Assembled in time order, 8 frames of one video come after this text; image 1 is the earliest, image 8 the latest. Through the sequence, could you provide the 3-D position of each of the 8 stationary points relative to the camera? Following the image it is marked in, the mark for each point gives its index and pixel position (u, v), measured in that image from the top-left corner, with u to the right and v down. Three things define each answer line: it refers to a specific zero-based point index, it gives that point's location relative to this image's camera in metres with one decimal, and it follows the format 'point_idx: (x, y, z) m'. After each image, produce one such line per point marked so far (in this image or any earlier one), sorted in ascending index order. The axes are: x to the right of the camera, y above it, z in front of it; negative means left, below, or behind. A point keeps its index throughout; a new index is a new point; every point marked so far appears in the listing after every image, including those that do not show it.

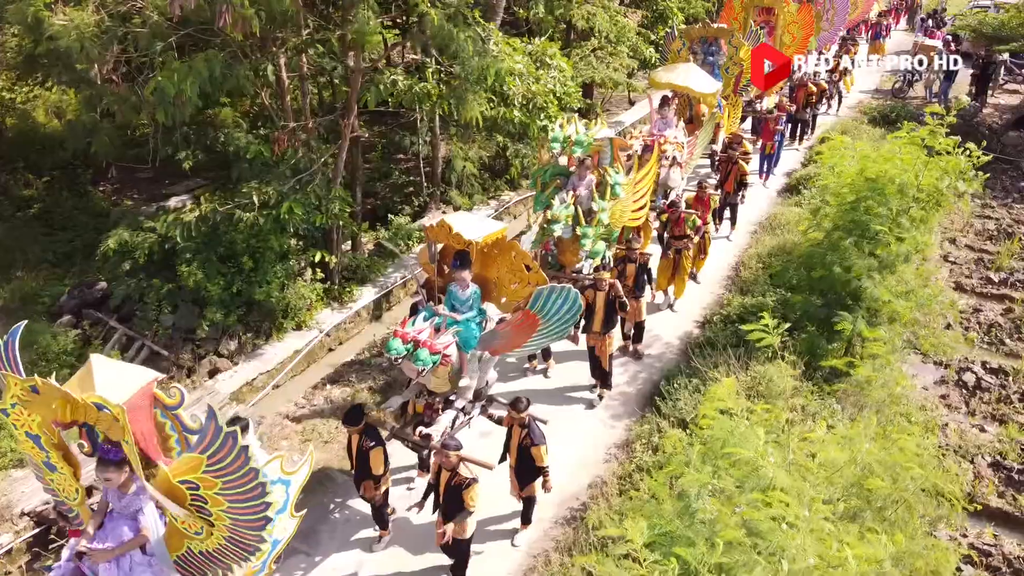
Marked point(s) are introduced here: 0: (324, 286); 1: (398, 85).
0: (-2.3, 0.0, +9.0) m
1: (-1.2, +2.2, +7.8) m
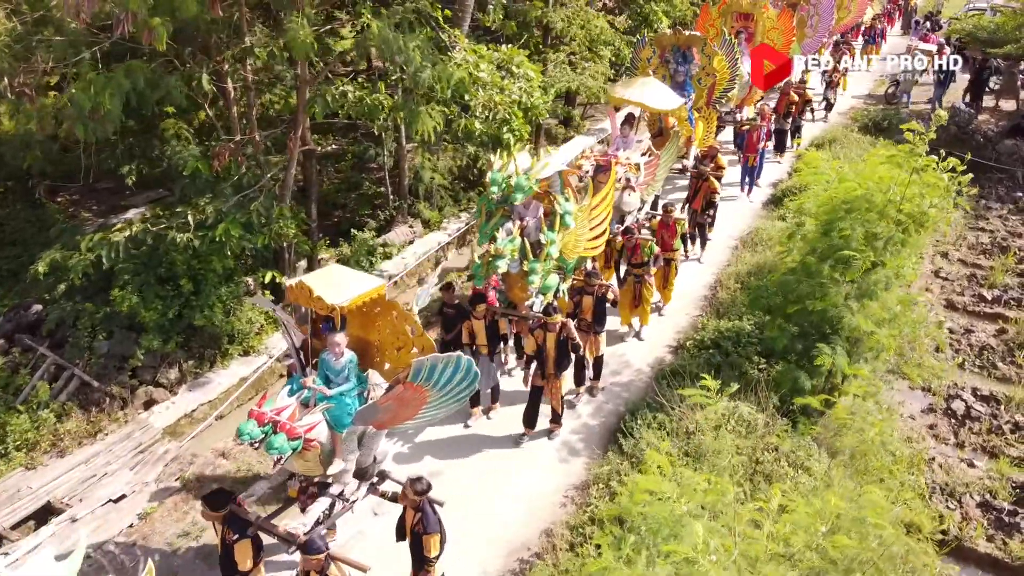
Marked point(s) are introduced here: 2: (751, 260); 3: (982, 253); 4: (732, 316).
0: (-2.8, -0.2, +8.5) m
1: (-1.7, +2.0, +7.3) m
2: (+3.1, +0.4, +9.4) m
3: (+7.8, +0.6, +12.0) m
4: (+2.5, -0.3, +8.3) m
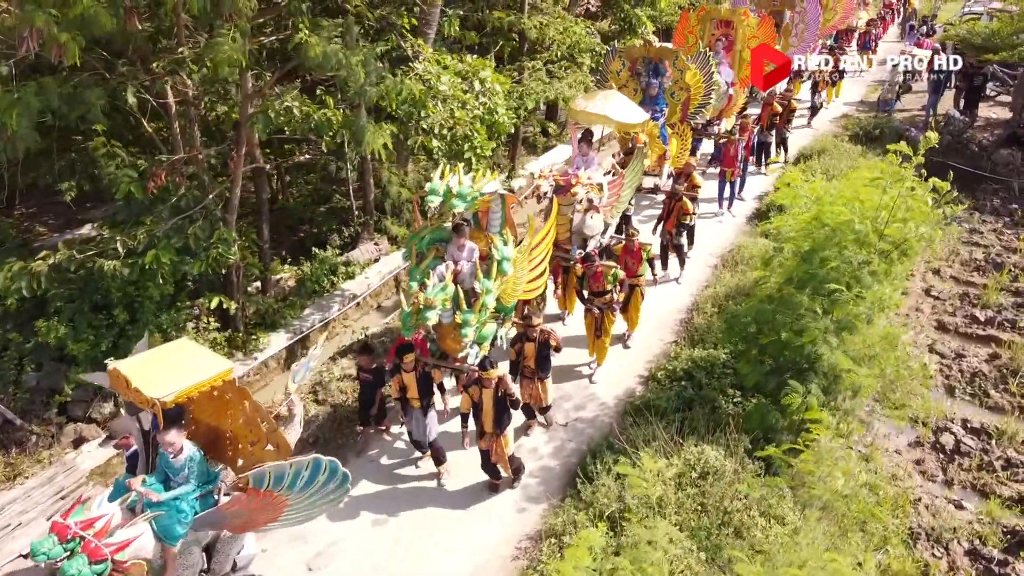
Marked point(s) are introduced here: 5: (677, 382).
0: (-3.2, -0.5, +8.0) m
1: (-2.1, +1.7, +6.9) m
2: (+2.7, +0.1, +8.9) m
3: (+7.4, +0.3, +11.5) m
4: (+2.1, -0.6, +7.9) m
5: (+1.7, -1.0, +7.4) m
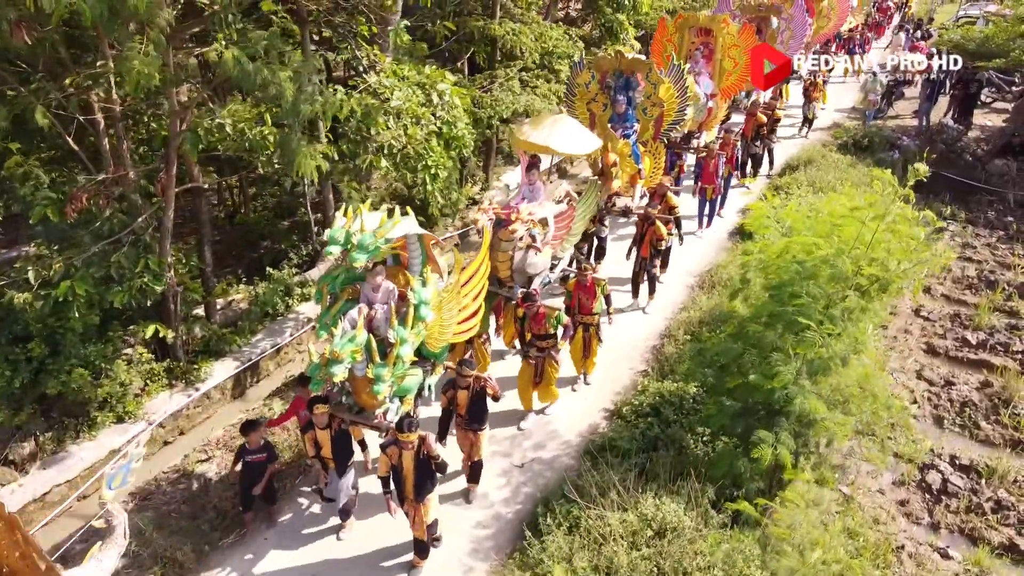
0: (-3.6, -0.8, +7.5) m
1: (-2.5, +1.4, +6.3) m
2: (+2.2, -0.2, +8.4) m
3: (+6.9, 0.0, +11.0) m
4: (+1.7, -0.9, +7.3) m
5: (+1.2, -1.2, +6.9) m
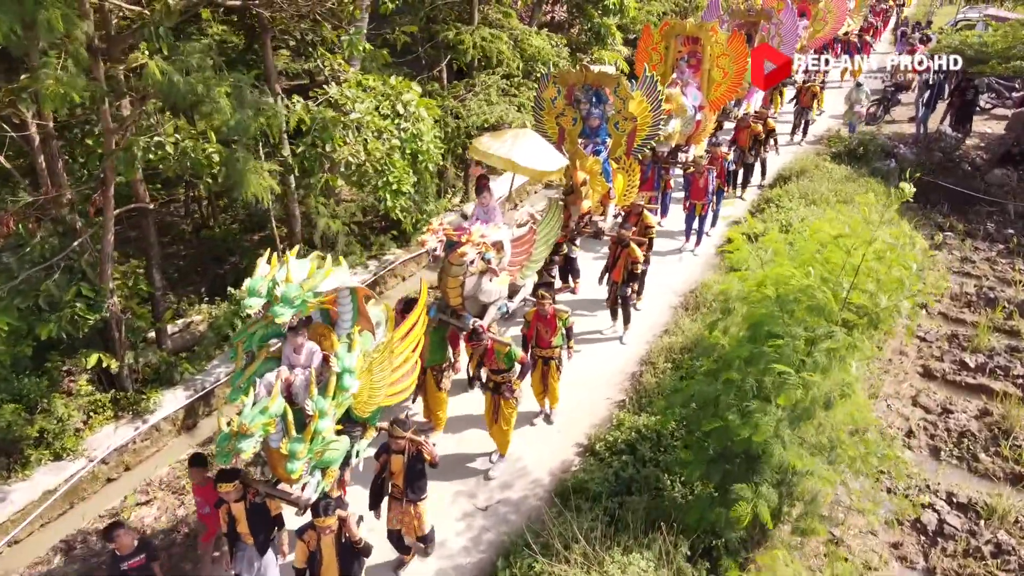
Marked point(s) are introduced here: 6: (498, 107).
0: (-4.0, -1.0, +7.1) m
1: (-2.8, +1.1, +5.9) m
2: (+1.9, -0.5, +7.9) m
3: (+6.6, -0.2, +10.5) m
4: (+1.4, -1.1, +6.9) m
5: (+0.9, -1.5, +6.4) m
6: (-0.2, +2.5, +9.8) m
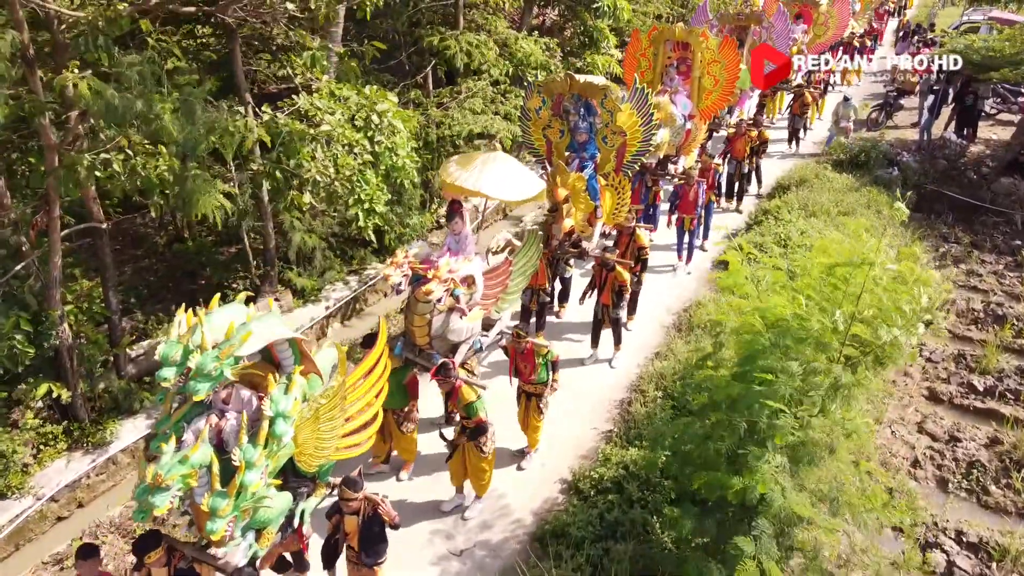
0: (-4.1, -1.3, +6.6) m
1: (-3.0, +0.9, +5.4) m
2: (+1.7, -0.7, +7.5) m
3: (+6.4, -0.5, +10.1) m
4: (+1.2, -1.4, +6.4) m
5: (+0.7, -1.7, +6.0) m
6: (-0.4, +2.2, +9.4) m
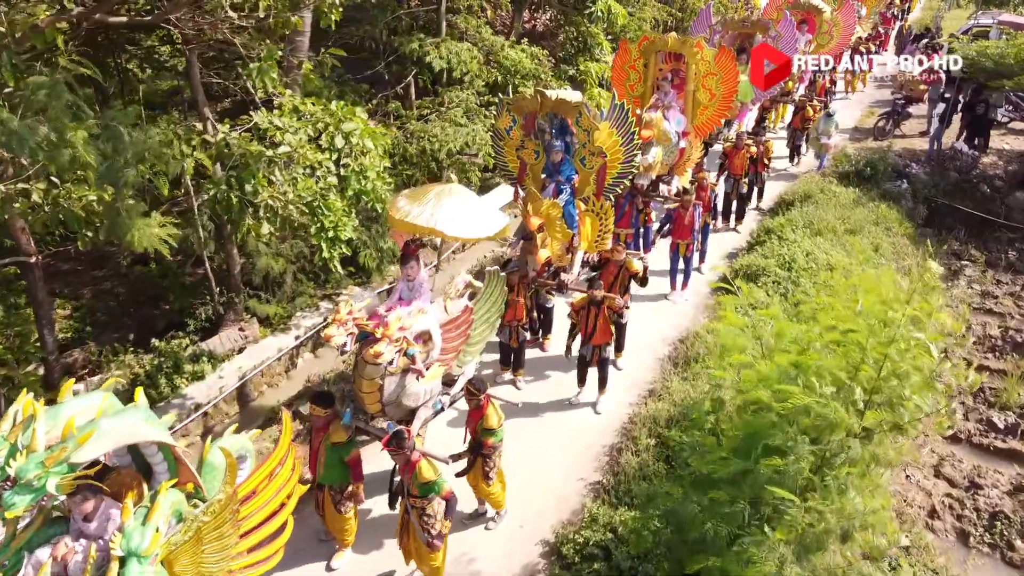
0: (-4.3, -1.6, +6.0) m
1: (-3.2, +0.6, +4.8) m
2: (+1.5, -1.0, +6.8) m
3: (+6.2, -0.8, +9.4) m
4: (+1.0, -1.7, +5.8) m
5: (+0.6, -2.0, +5.3) m
6: (-0.6, +1.9, +8.7) m
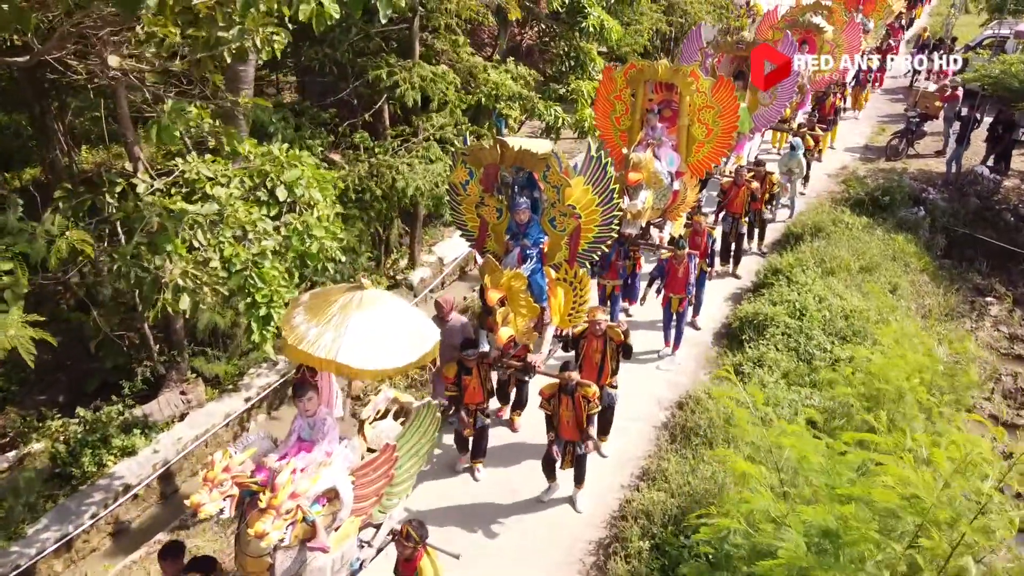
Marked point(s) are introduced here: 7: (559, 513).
0: (-4.6, -2.2, +5.0) m
1: (-3.4, 0.0, +3.9) m
2: (+1.3, -1.6, +5.9) m
3: (+6.0, -1.4, +8.5) m
4: (+0.8, -2.3, +4.9) m
5: (+0.3, -2.6, +4.4) m
6: (-0.8, +1.3, +7.8) m
7: (+0.5, -1.8, +6.0) m
